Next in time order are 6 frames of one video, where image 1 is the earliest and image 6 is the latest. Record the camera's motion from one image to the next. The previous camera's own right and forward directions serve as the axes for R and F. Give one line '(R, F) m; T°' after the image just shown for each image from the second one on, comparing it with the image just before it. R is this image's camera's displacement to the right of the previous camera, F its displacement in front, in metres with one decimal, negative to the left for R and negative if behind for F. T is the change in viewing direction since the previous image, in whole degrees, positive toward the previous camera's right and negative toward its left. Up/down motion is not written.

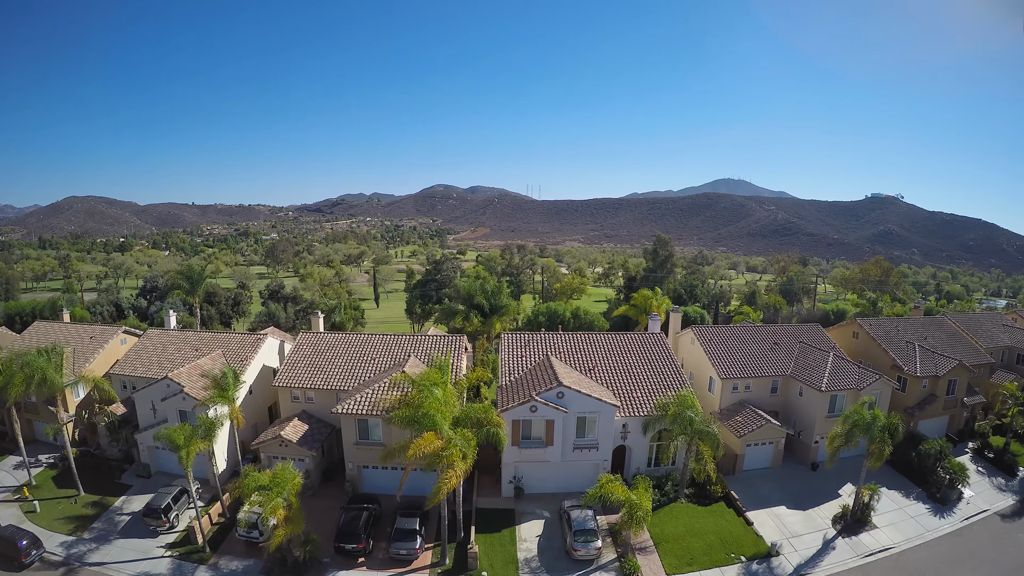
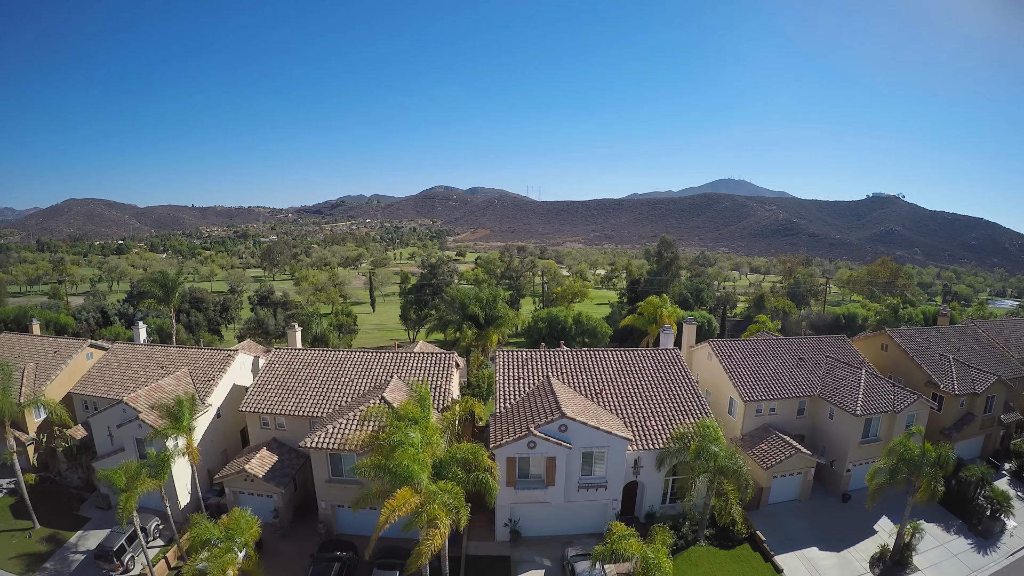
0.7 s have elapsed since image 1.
(+0.2, +2.0) m; 0°
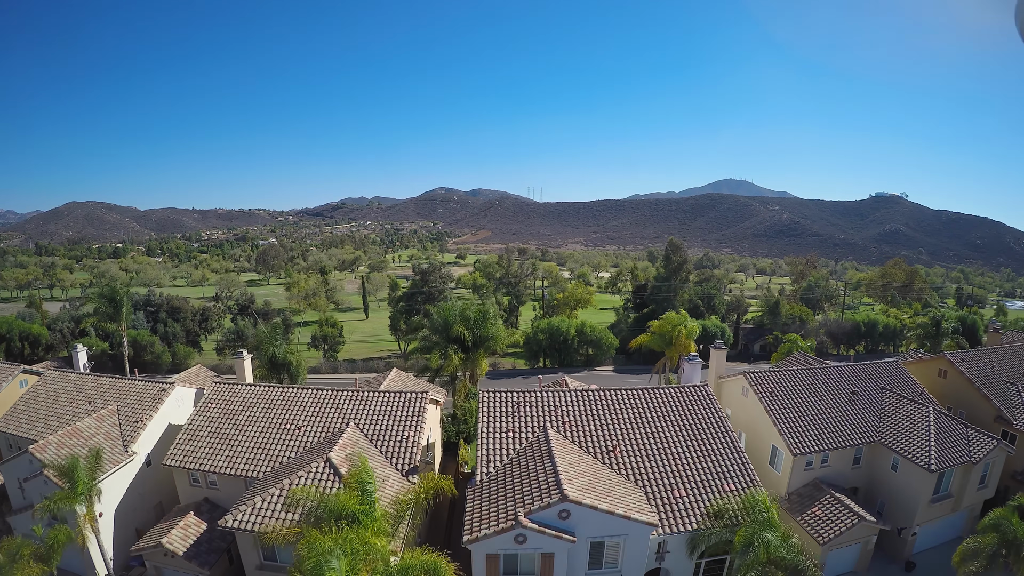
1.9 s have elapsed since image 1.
(+0.4, +3.2) m; 0°
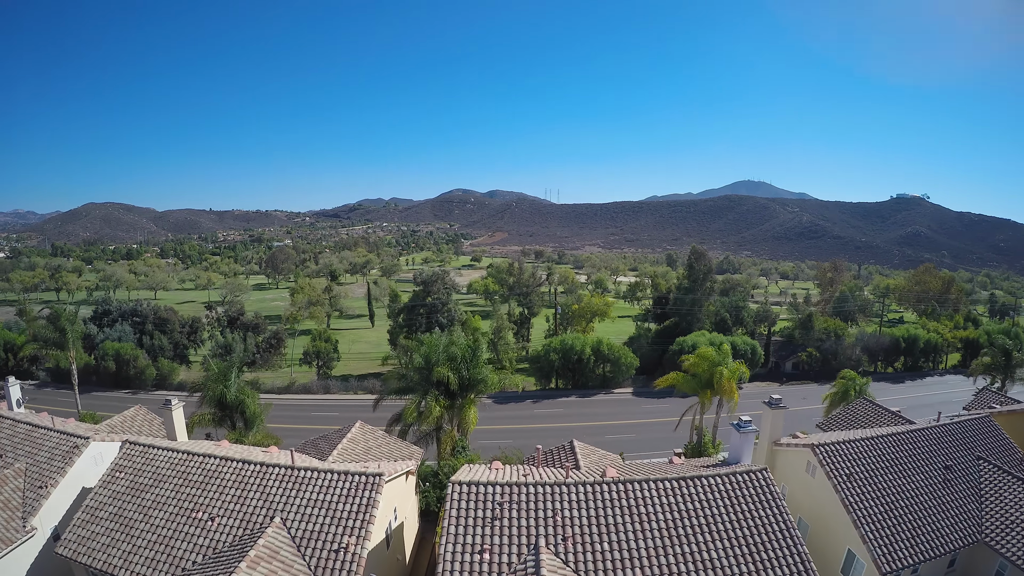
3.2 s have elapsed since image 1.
(+0.6, +3.4) m; -2°
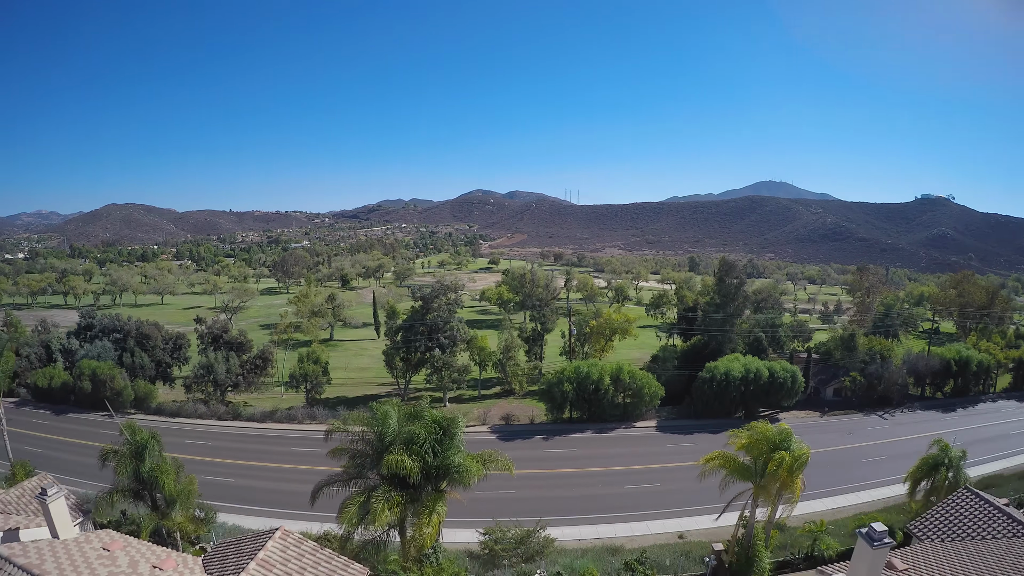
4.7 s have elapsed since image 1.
(+0.8, +3.9) m; -2°
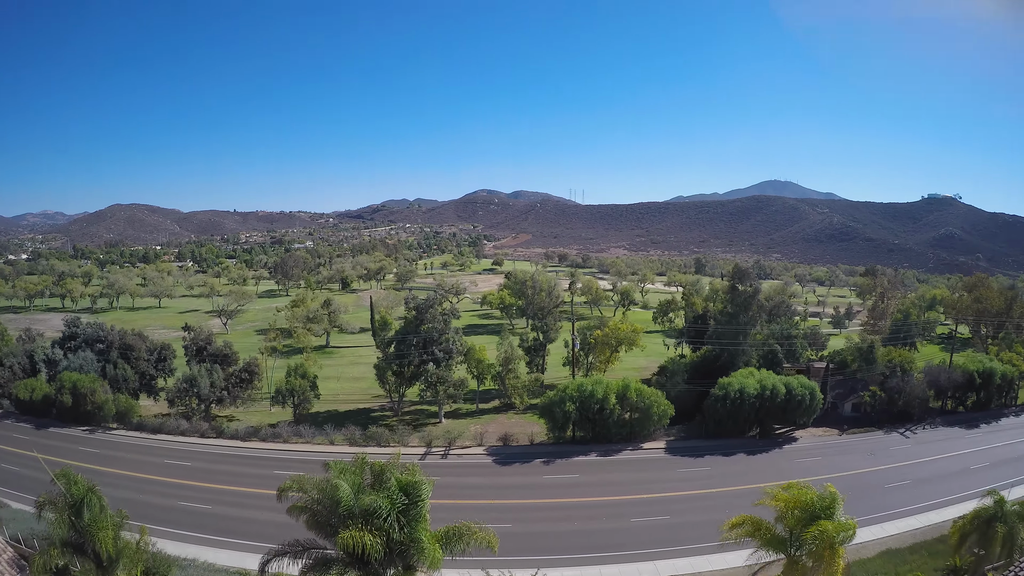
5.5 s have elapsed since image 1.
(+0.4, +2.0) m; -1°
